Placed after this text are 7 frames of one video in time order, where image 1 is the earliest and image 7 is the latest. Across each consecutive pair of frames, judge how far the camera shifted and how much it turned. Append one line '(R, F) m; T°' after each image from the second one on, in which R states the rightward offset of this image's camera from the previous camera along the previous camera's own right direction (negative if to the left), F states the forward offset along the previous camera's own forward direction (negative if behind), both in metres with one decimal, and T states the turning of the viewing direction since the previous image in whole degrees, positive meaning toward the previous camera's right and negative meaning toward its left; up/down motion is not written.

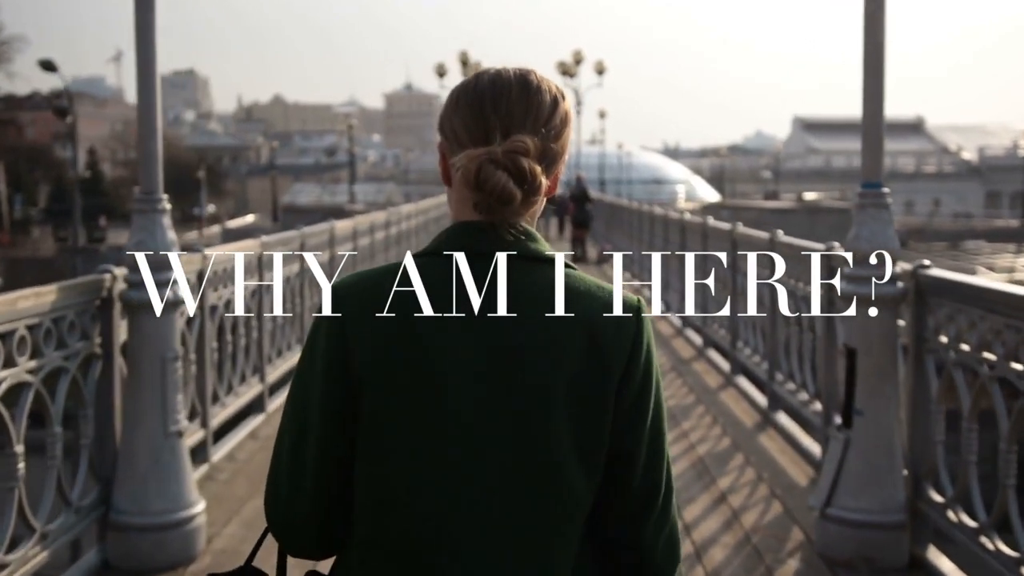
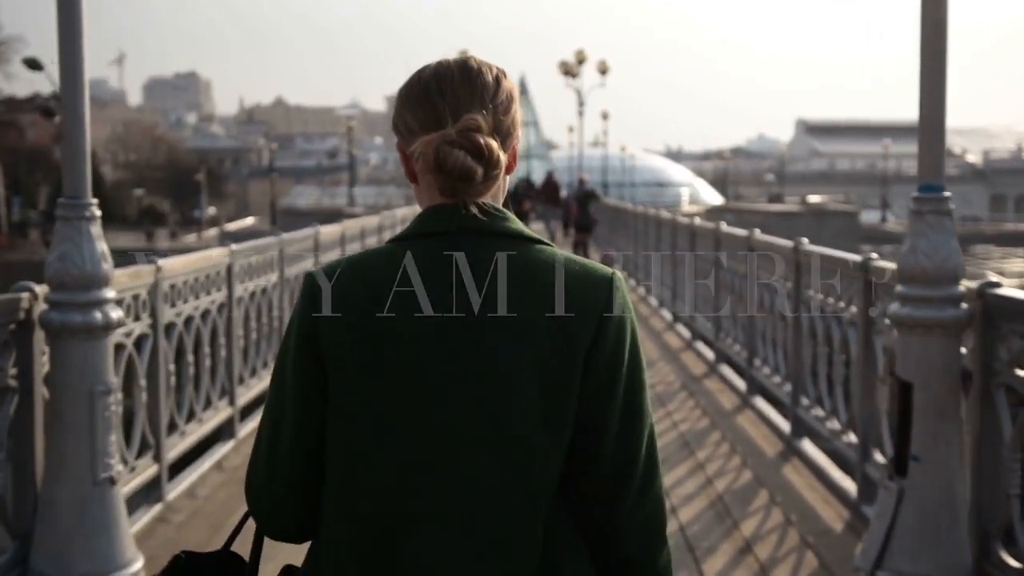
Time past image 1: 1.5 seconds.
(0.0, +0.8) m; 0°
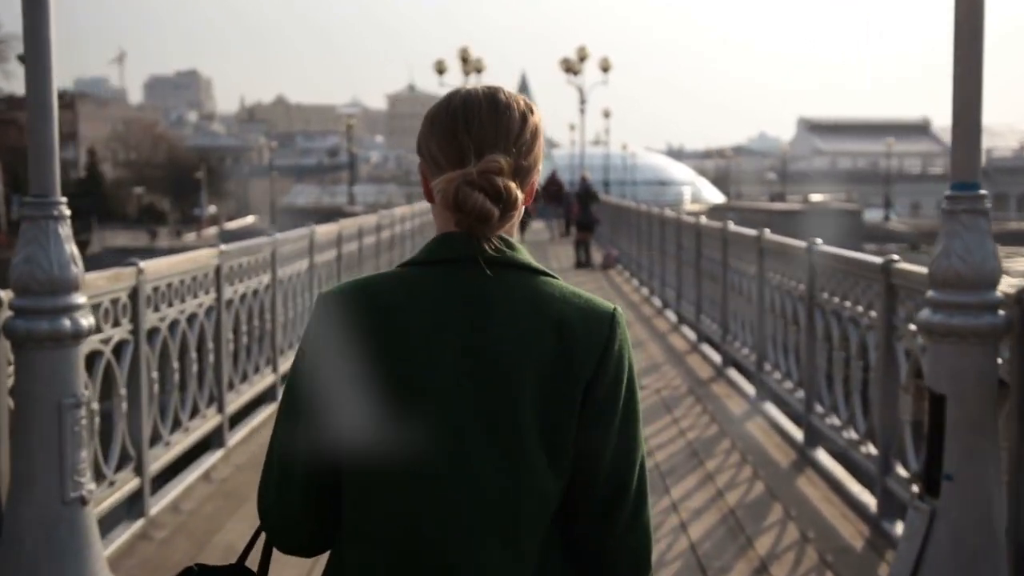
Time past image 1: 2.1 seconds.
(0.0, +0.3) m; 0°
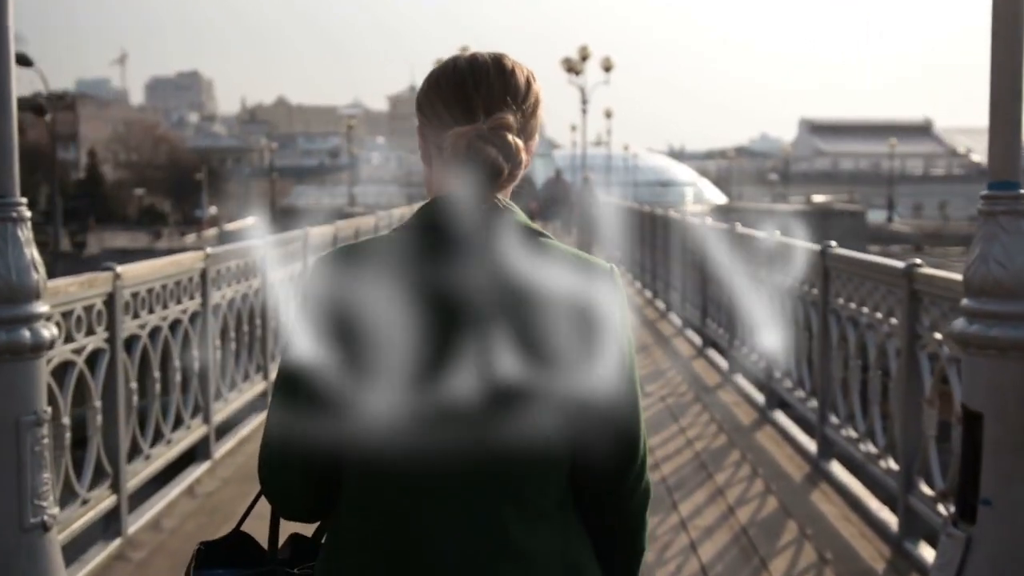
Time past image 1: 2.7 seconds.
(0.0, +0.3) m; 0°
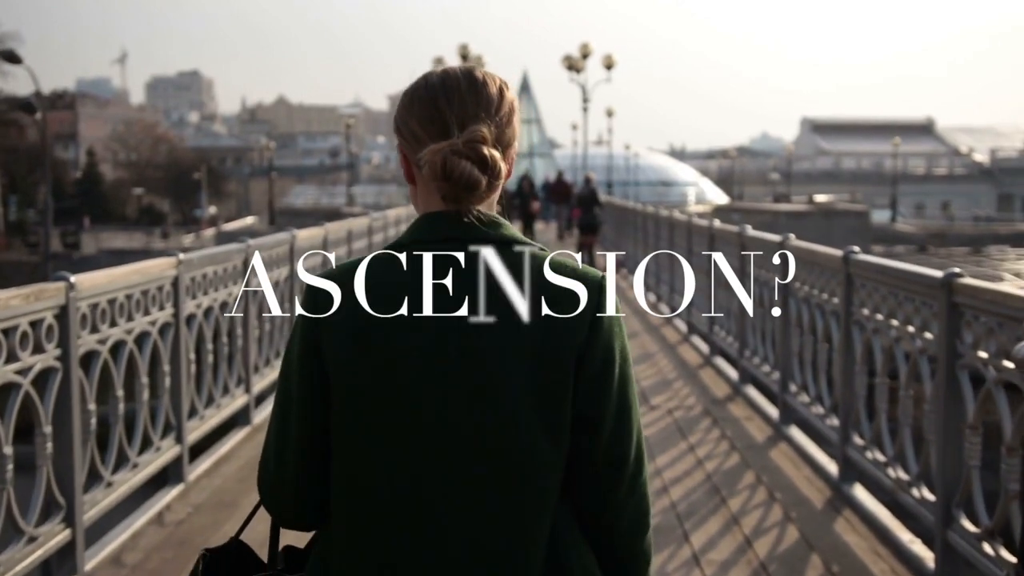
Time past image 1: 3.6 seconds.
(0.0, +0.5) m; 0°
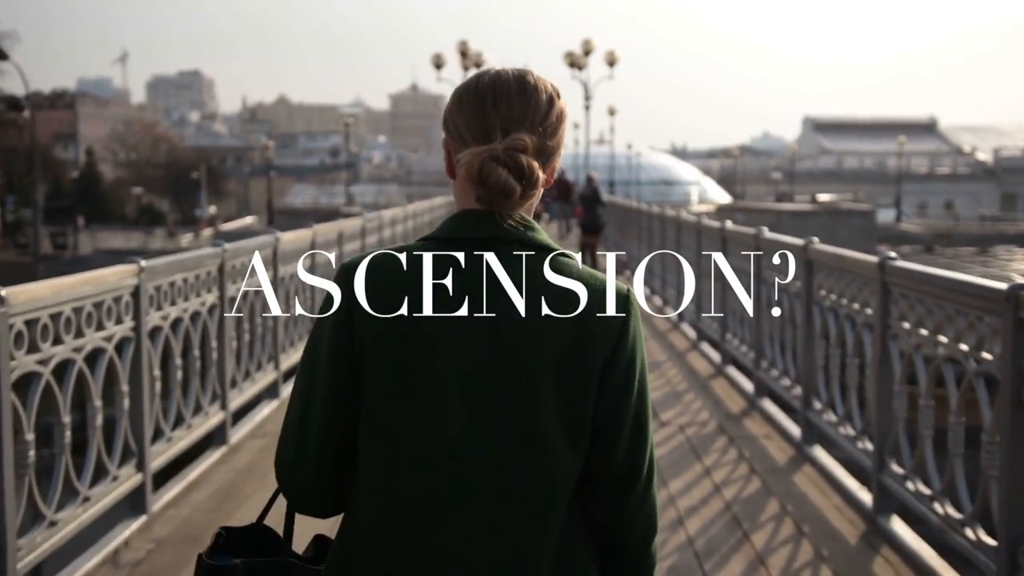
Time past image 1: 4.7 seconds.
(0.0, +0.6) m; 0°
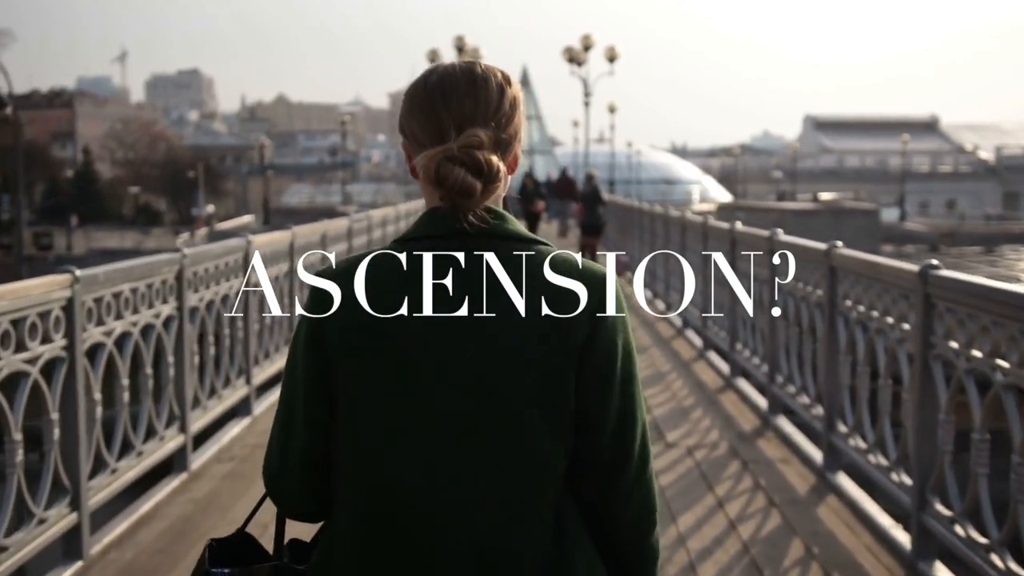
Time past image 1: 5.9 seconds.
(0.0, +0.7) m; 0°
